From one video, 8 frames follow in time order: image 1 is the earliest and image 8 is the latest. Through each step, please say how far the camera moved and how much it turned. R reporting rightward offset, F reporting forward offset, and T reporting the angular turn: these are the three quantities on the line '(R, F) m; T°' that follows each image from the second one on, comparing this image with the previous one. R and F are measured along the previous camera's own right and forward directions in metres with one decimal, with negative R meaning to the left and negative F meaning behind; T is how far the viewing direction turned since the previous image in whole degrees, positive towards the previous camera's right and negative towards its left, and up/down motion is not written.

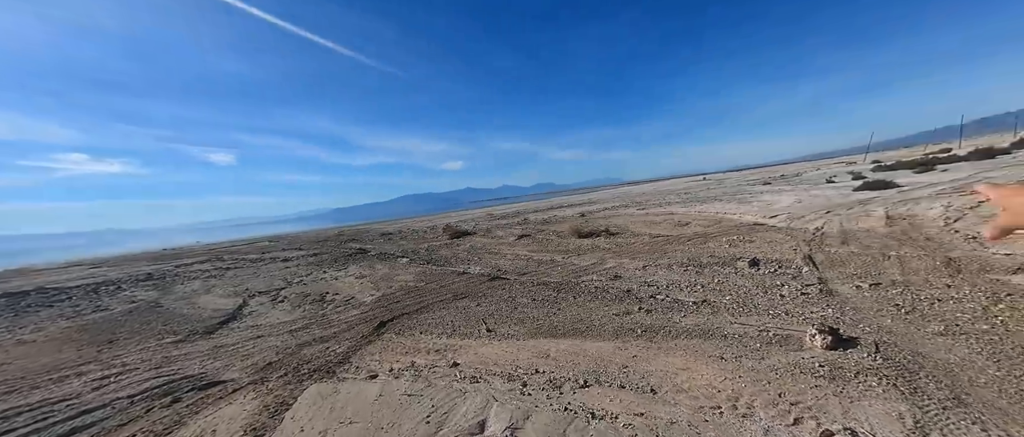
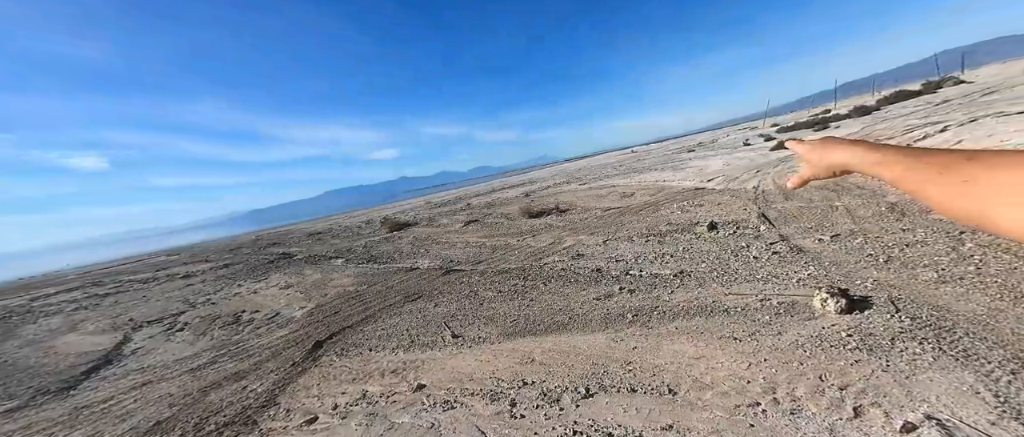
(-0.2, +0.9) m; +10°
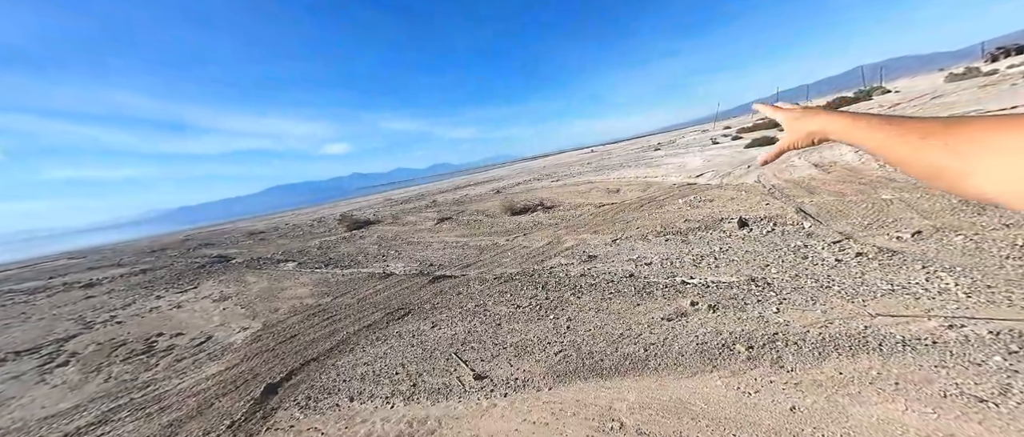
(-0.9, +1.4) m; +7°
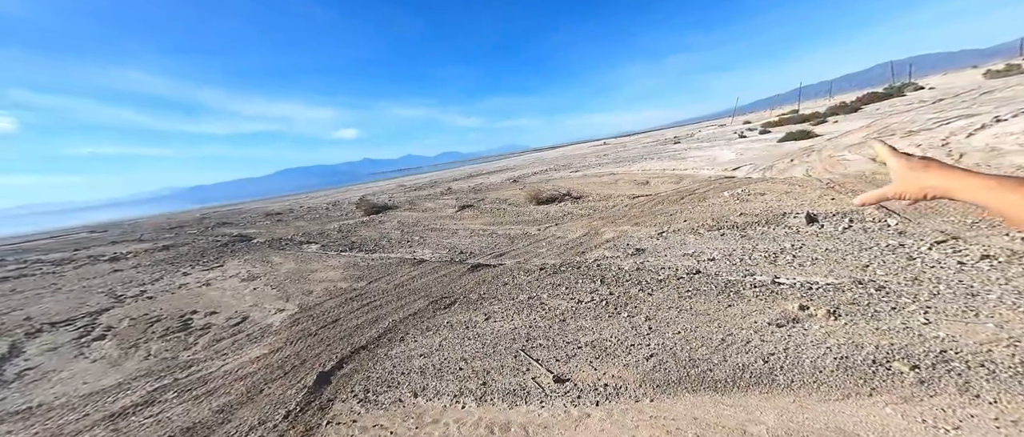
(-0.8, +0.4) m; -2°
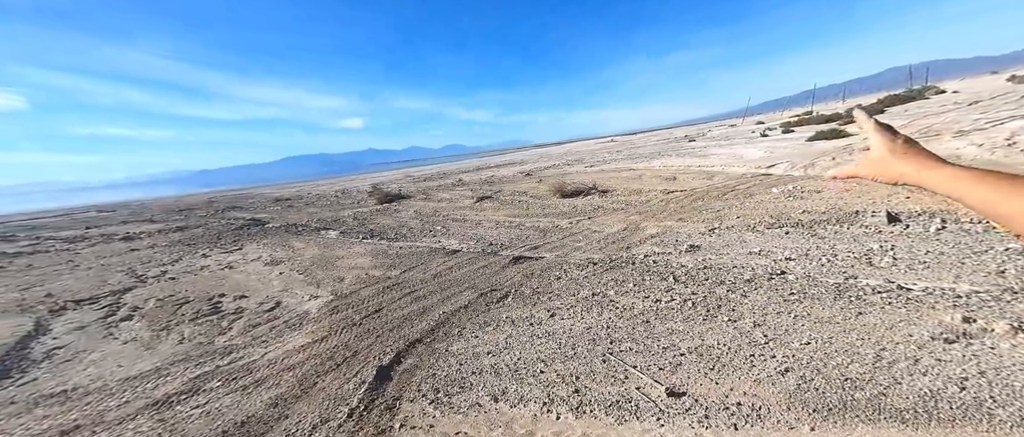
(-0.9, +0.4) m; -1°
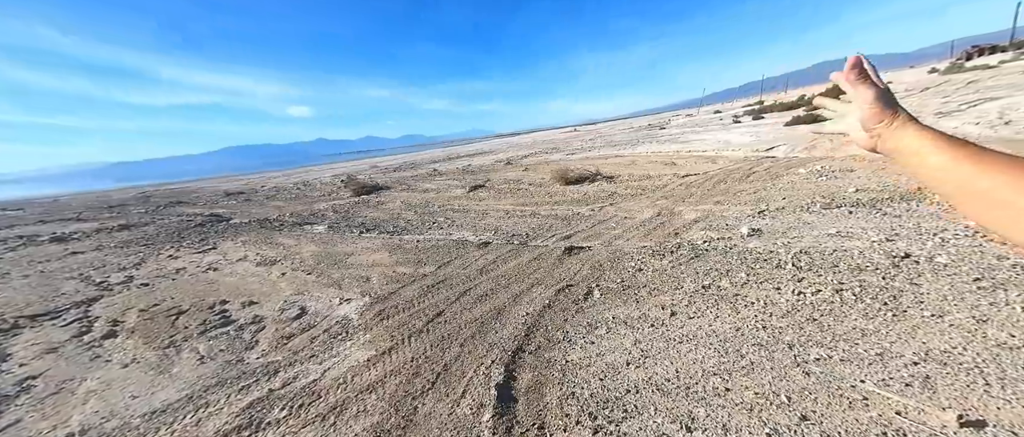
(-1.7, +0.7) m; +4°
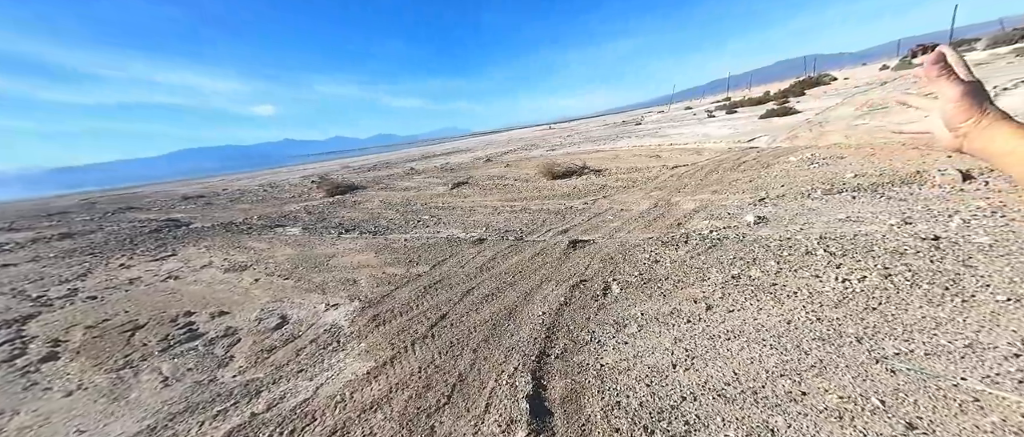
(-0.4, +0.4) m; +3°
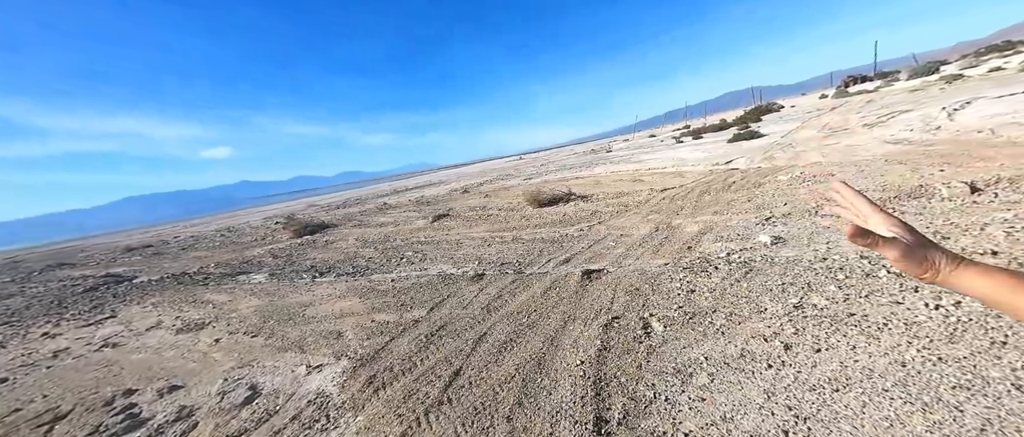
(-0.6, +0.6) m; +4°
